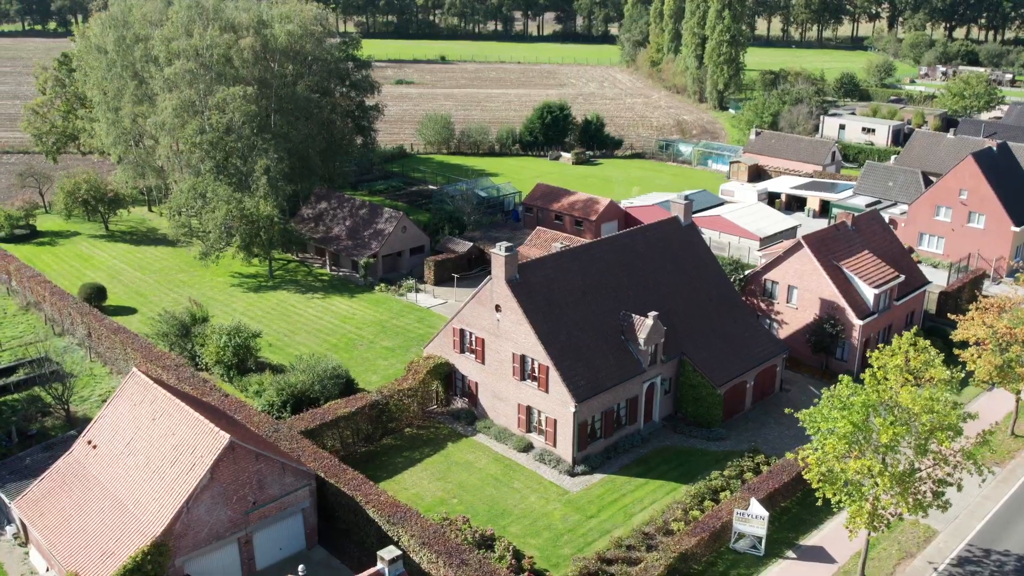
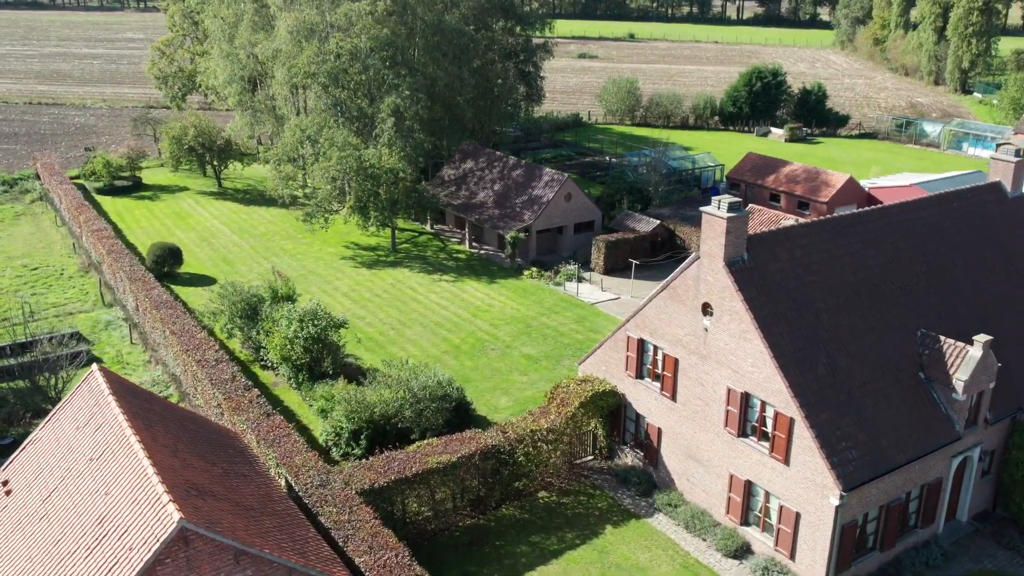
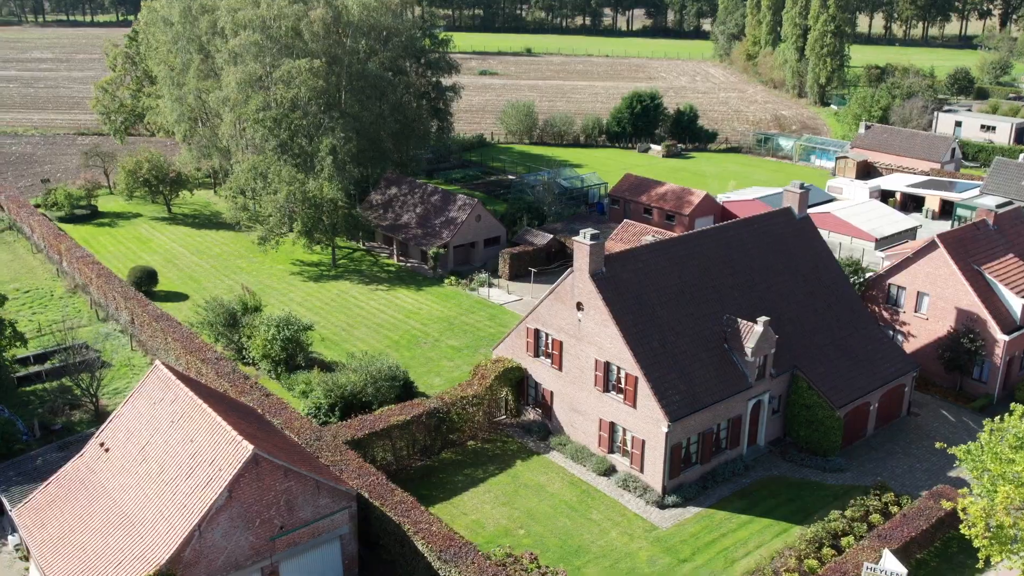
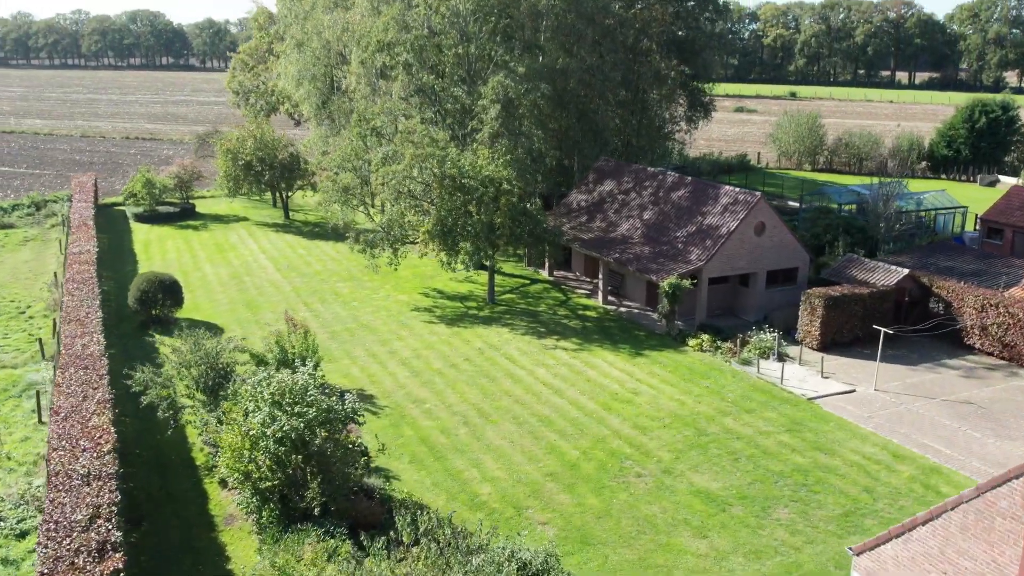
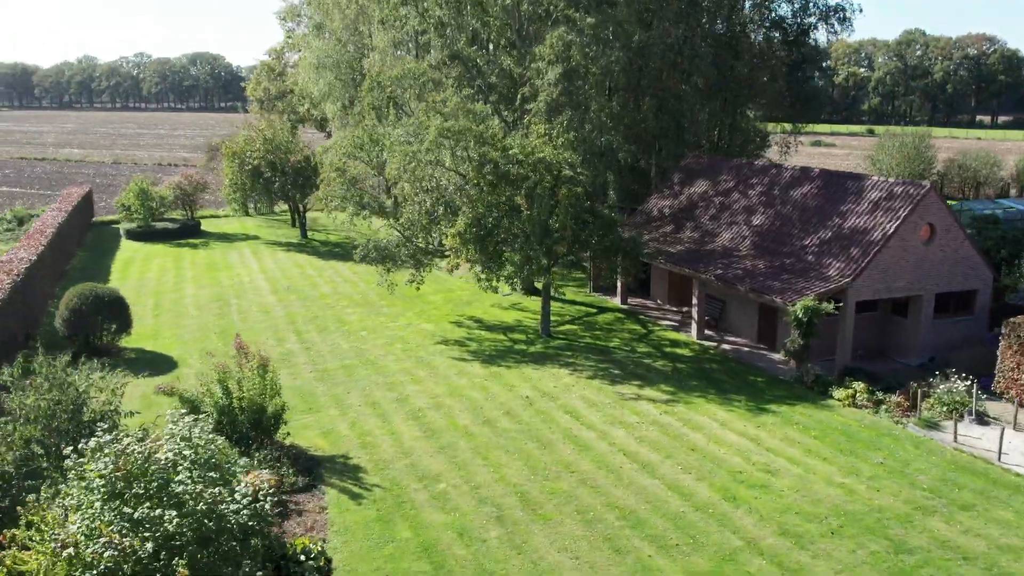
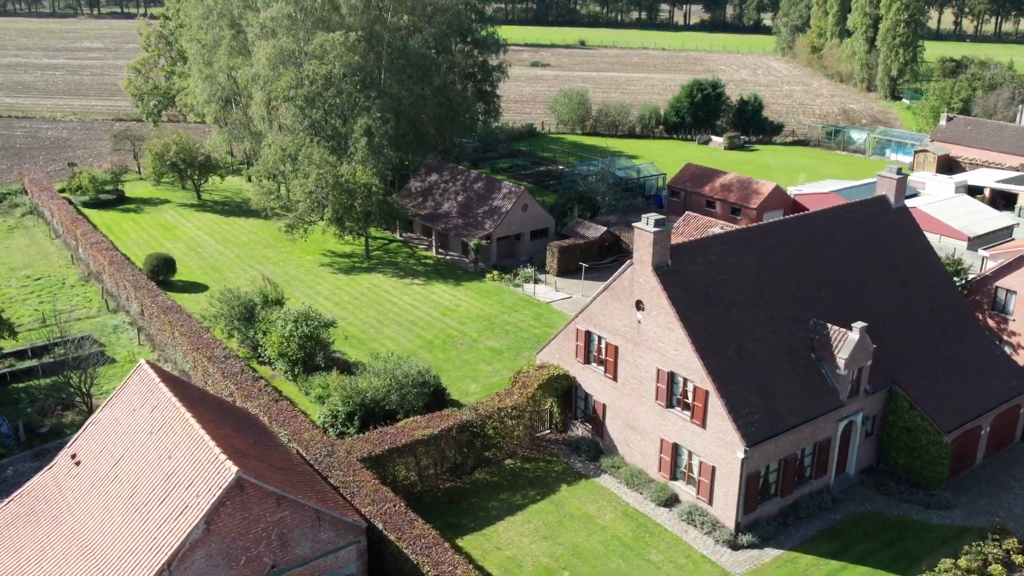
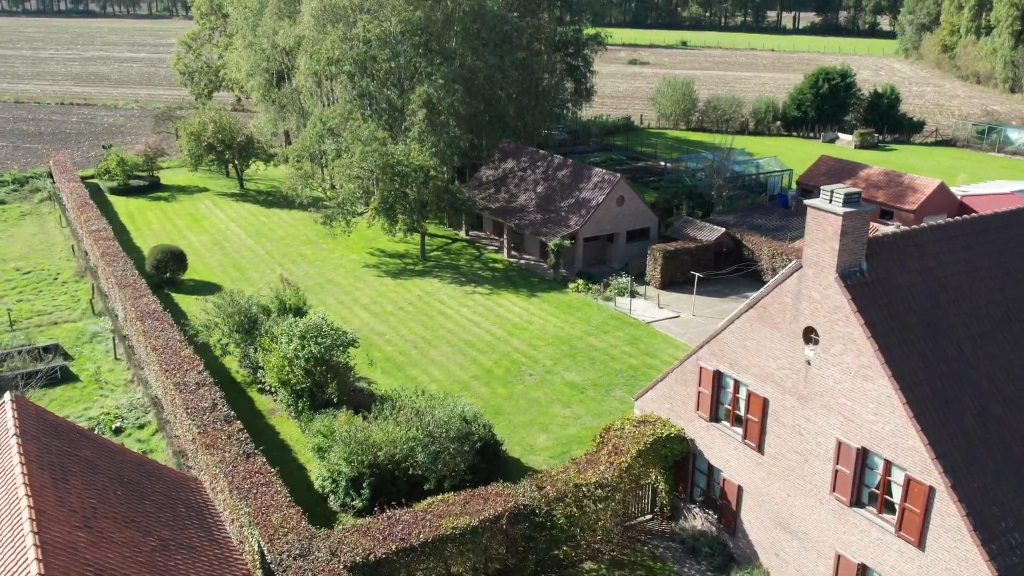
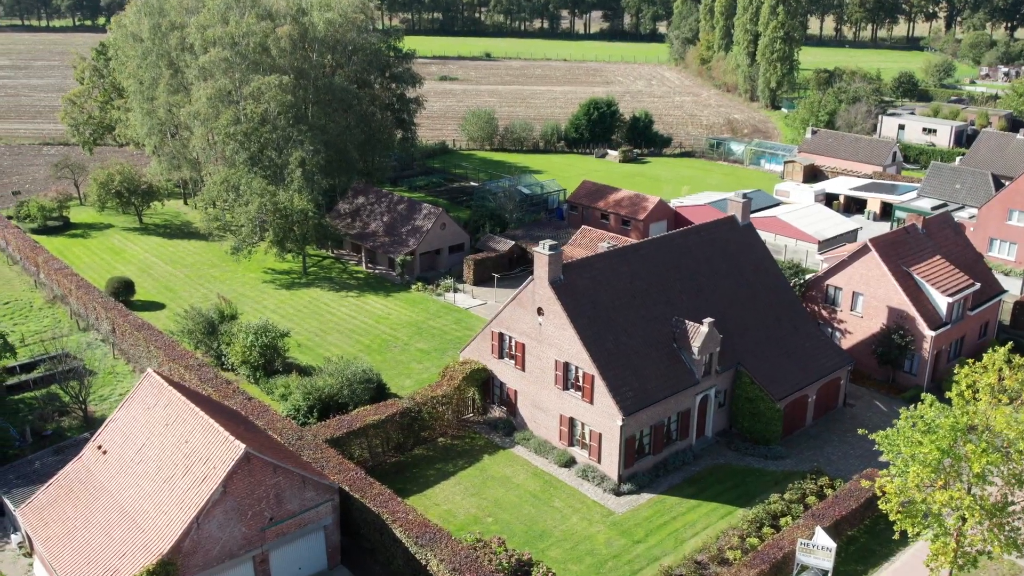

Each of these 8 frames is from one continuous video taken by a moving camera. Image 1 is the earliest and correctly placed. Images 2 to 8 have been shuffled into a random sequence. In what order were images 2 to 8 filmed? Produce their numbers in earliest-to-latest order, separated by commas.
8, 3, 6, 2, 7, 4, 5
